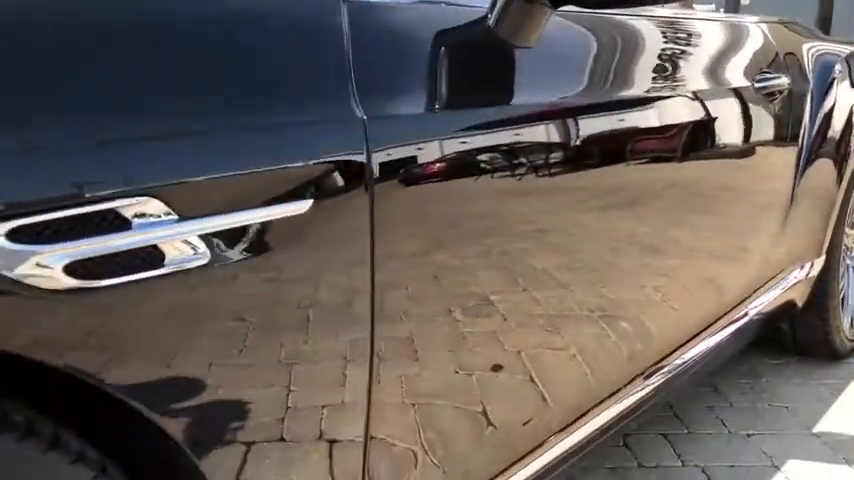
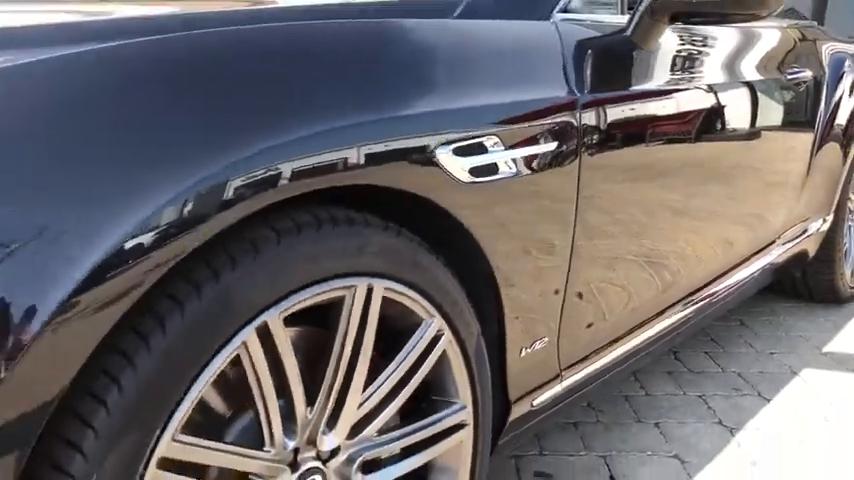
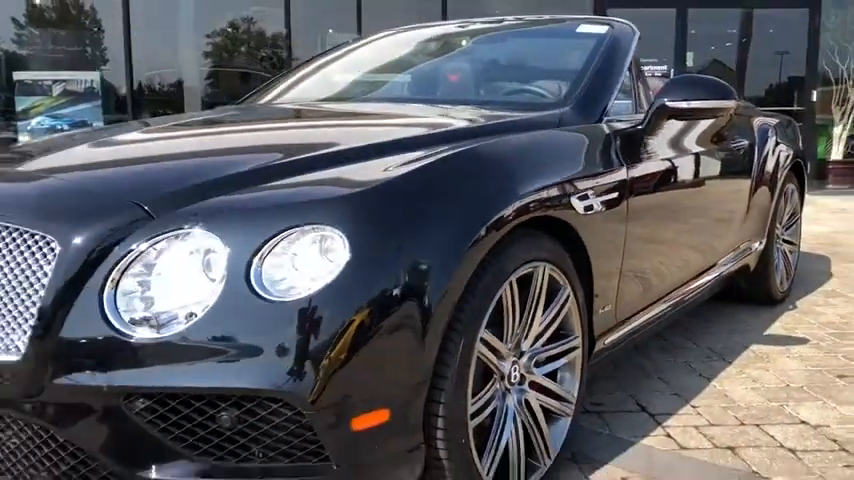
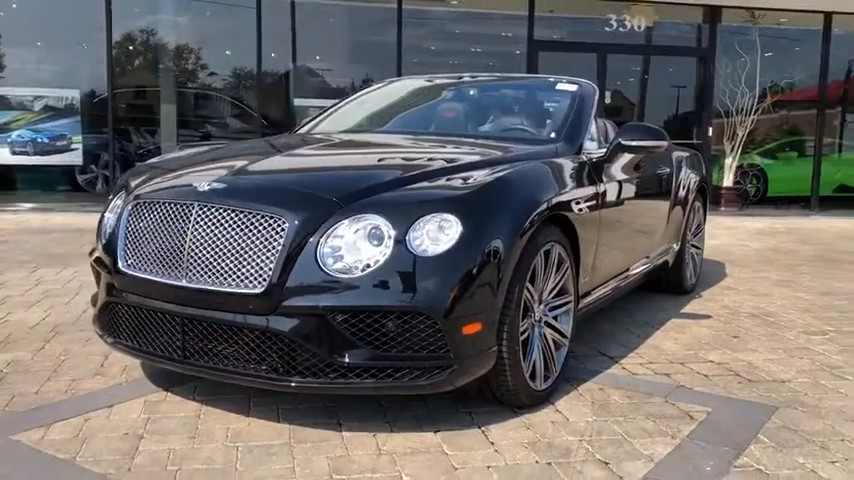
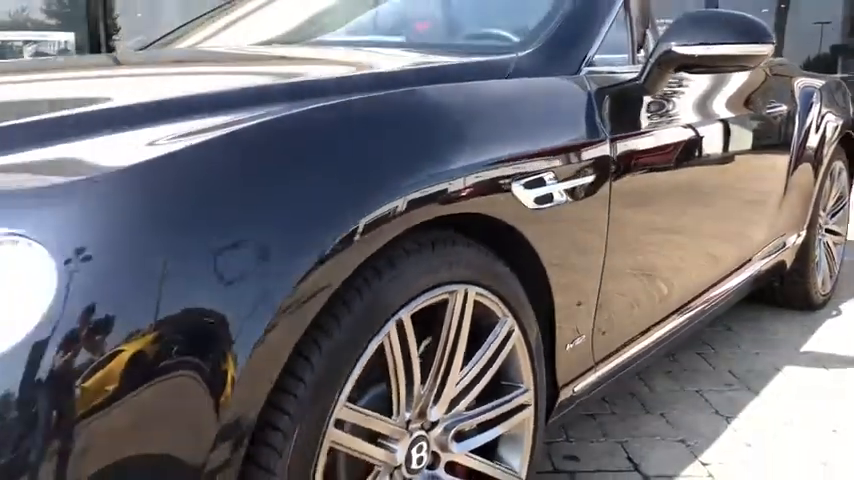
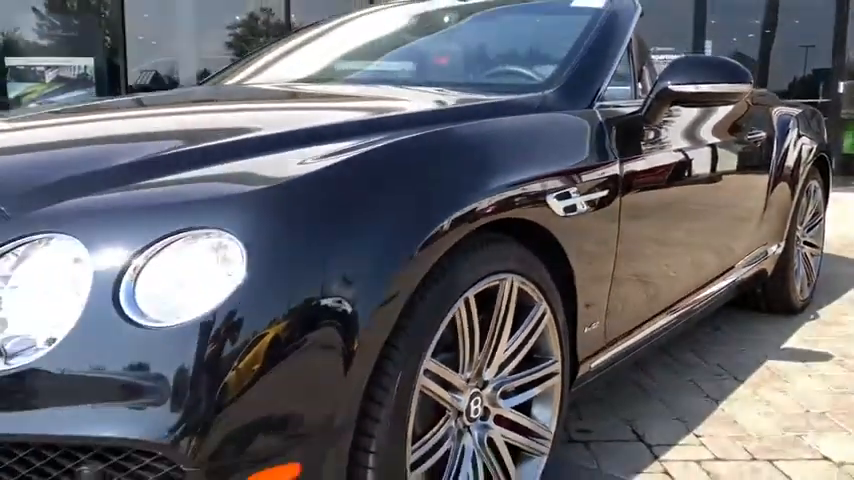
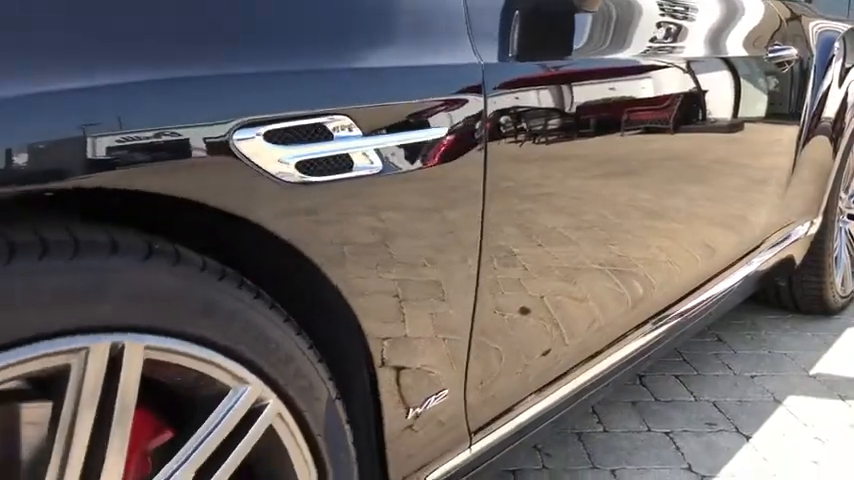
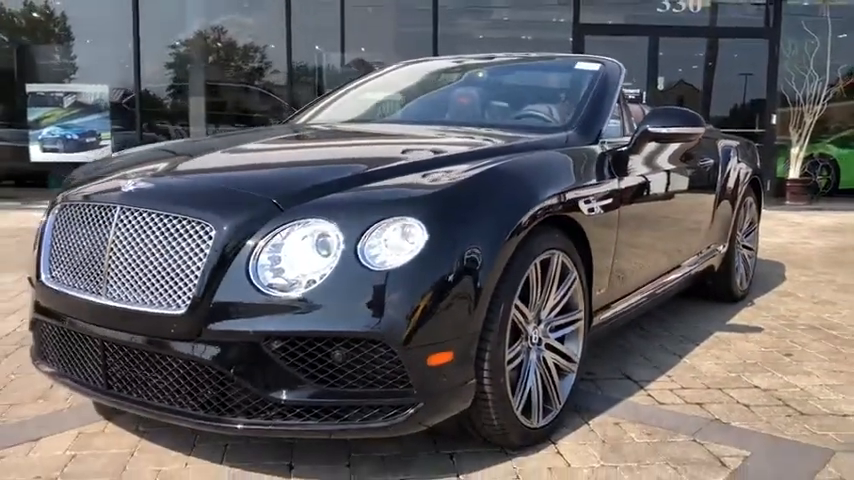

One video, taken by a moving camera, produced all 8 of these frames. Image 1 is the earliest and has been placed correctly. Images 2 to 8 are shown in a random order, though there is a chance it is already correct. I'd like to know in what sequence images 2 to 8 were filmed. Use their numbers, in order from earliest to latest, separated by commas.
7, 2, 5, 6, 3, 8, 4
